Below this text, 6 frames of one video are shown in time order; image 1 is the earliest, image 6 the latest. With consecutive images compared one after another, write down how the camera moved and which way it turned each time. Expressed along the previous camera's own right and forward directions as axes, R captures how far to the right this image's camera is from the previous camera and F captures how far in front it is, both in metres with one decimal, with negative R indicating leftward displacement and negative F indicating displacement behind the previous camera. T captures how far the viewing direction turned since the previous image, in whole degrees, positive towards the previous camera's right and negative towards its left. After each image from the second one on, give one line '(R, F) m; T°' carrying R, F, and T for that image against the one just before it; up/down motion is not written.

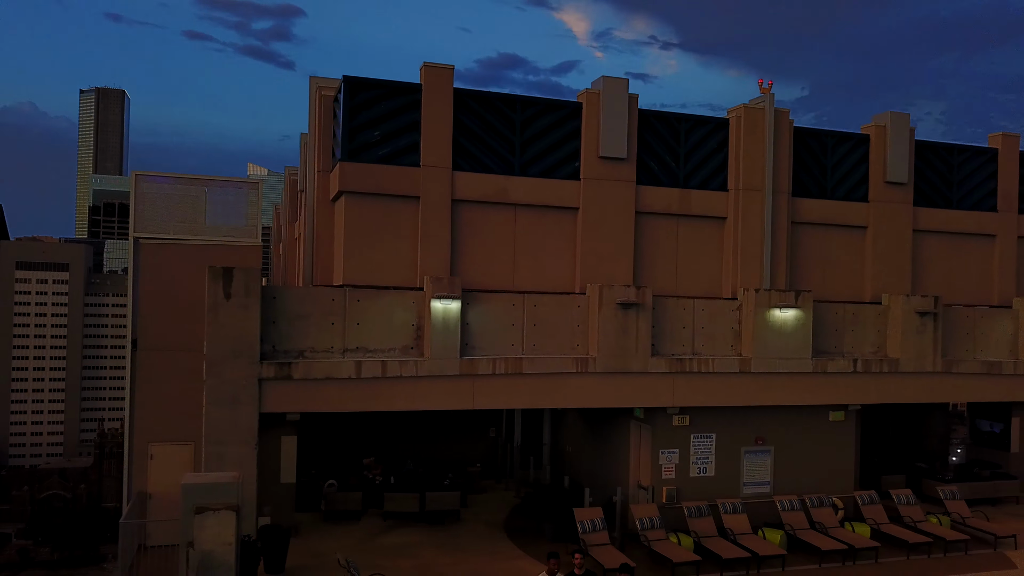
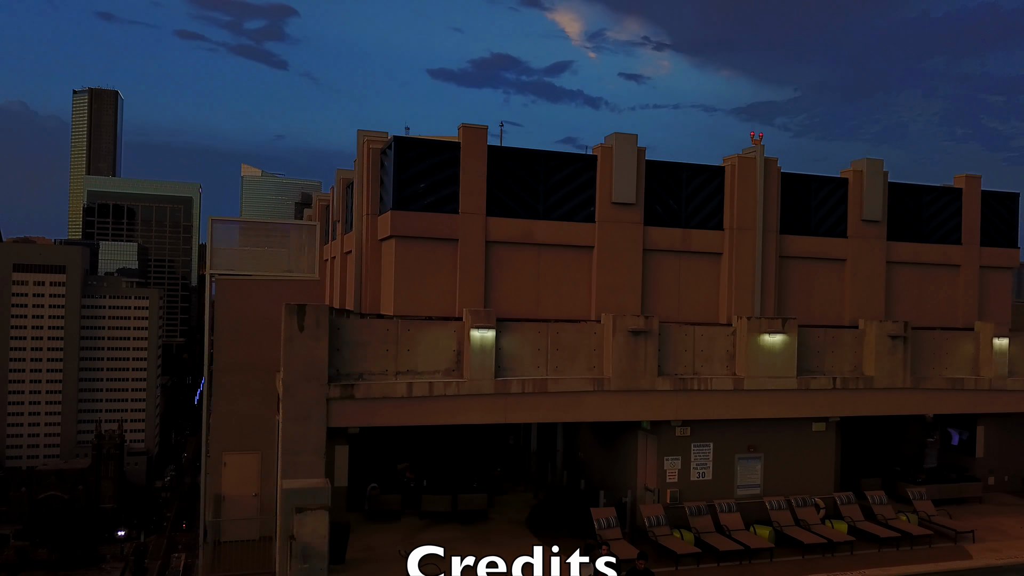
(-0.3, -0.8) m; +1°
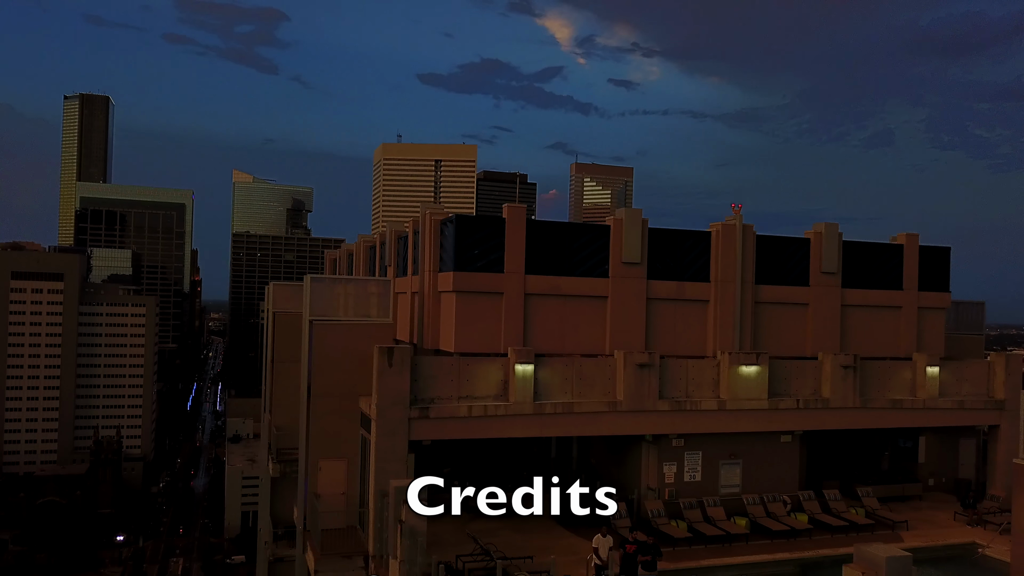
(-0.4, -1.6) m; +1°
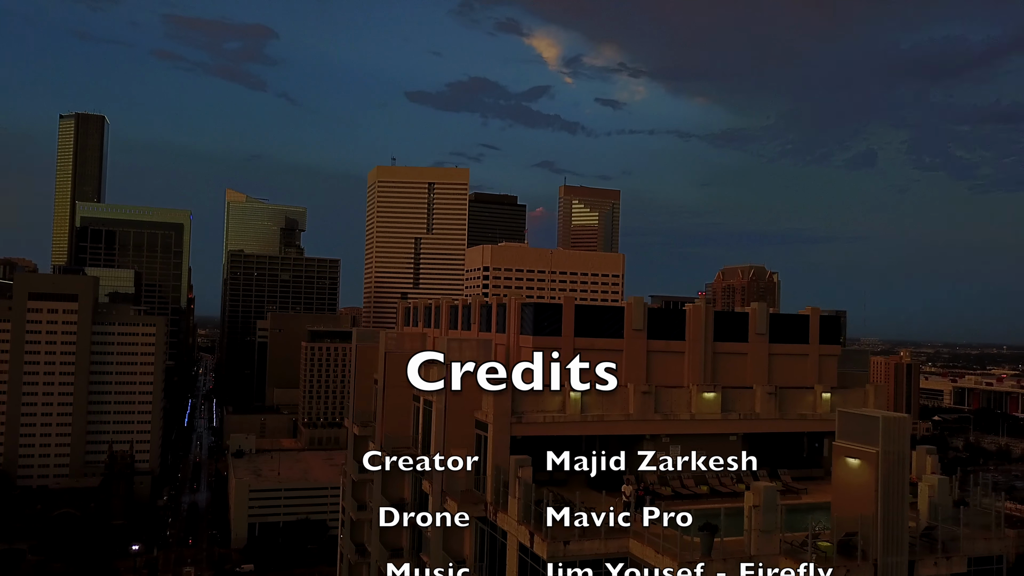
(-1.2, -5.0) m; +1°
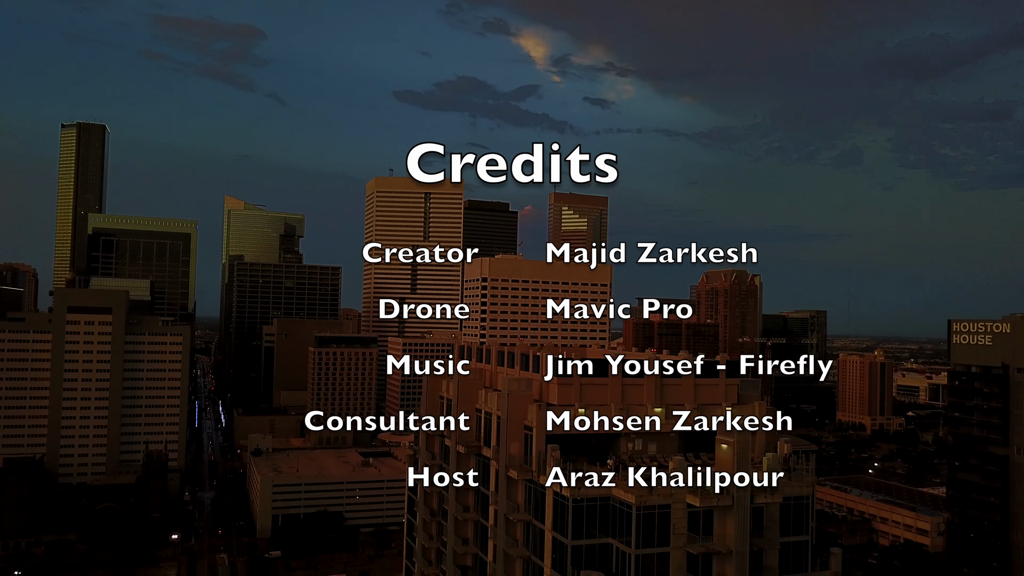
(-1.3, -9.3) m; +1°
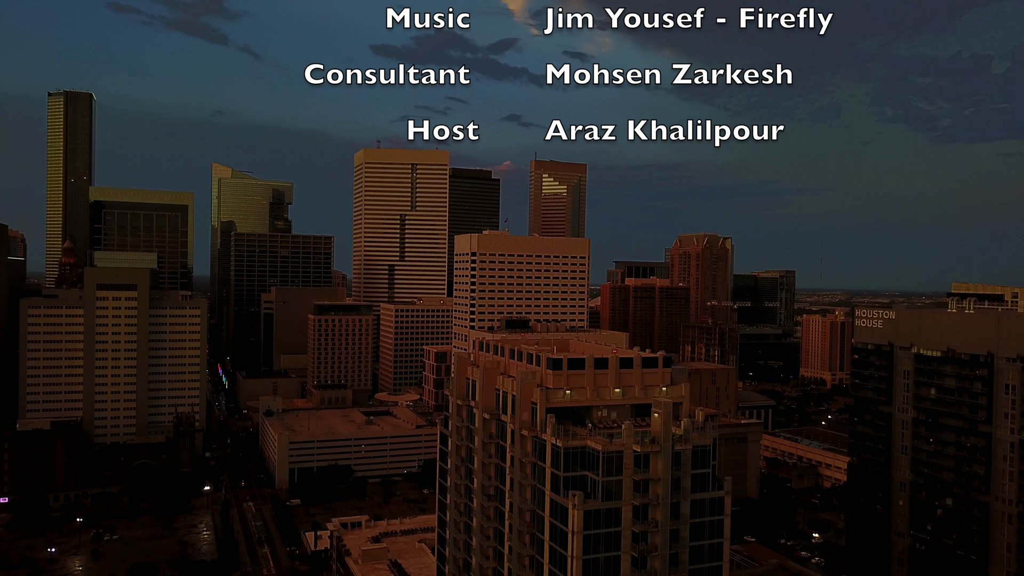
(-1.4, -11.4) m; +2°
